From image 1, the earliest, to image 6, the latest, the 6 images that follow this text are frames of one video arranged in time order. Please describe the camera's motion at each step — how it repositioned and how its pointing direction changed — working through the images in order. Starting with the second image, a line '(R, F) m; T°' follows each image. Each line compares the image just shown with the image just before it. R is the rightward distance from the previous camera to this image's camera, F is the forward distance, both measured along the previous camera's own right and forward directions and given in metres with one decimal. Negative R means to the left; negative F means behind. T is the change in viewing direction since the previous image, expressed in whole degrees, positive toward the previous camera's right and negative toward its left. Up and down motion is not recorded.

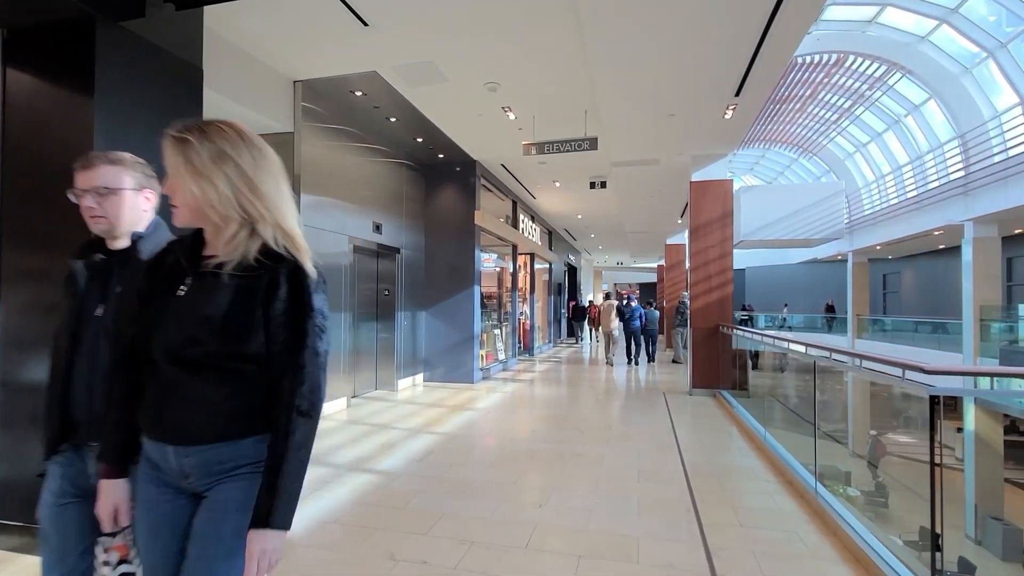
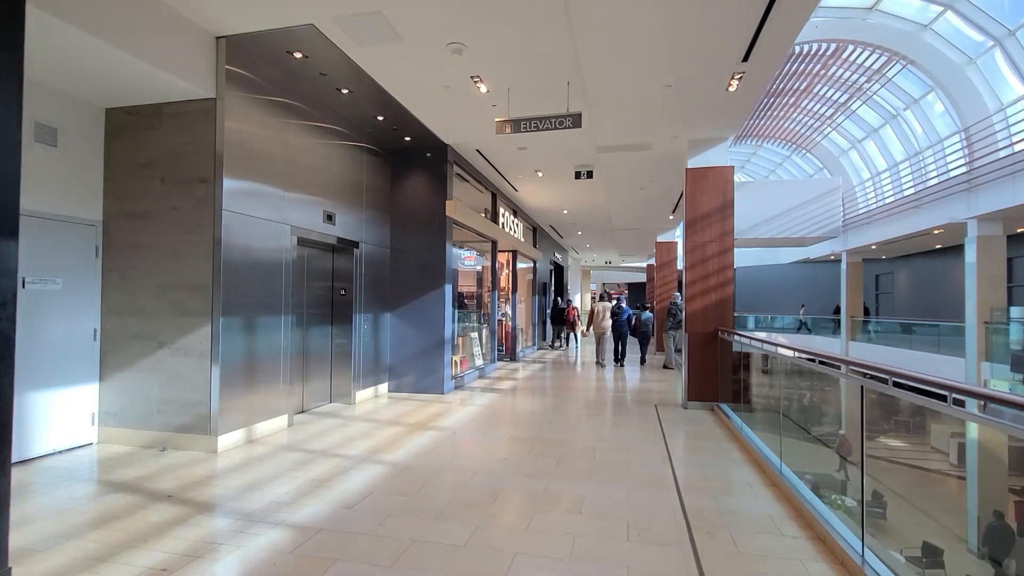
(+0.2, +0.8) m; +1°
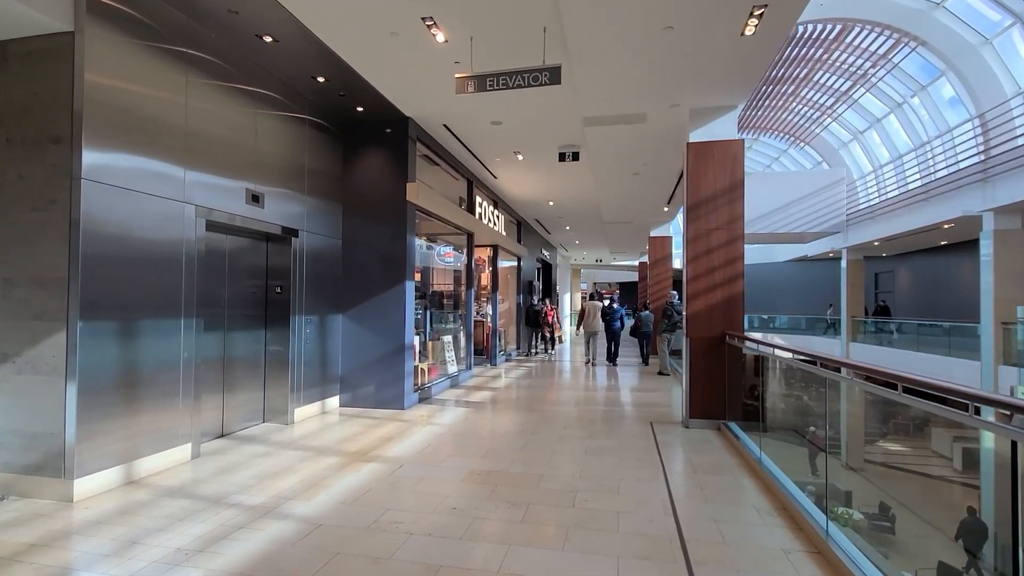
(+0.2, +1.0) m; +1°
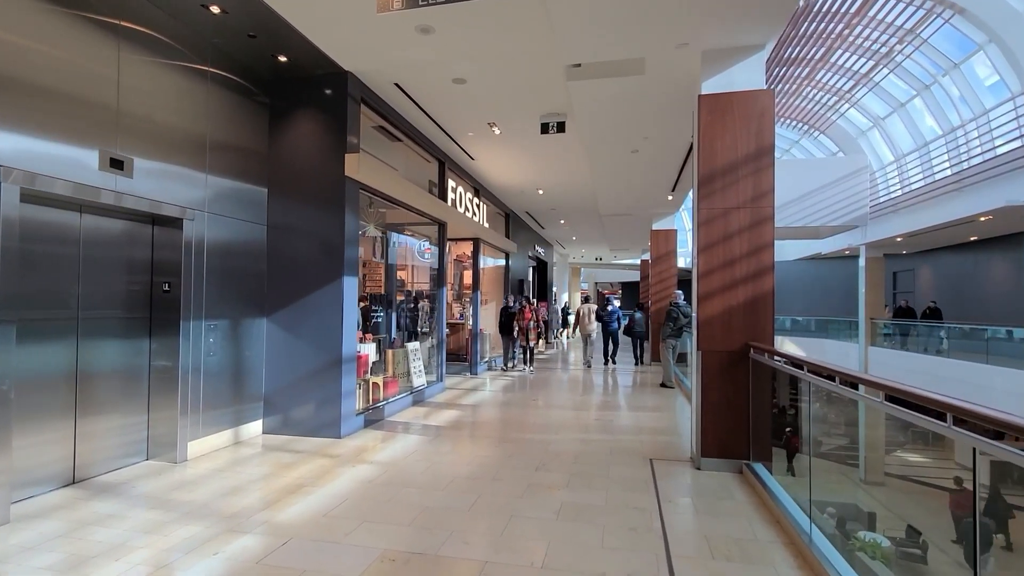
(+0.4, +1.2) m; 0°
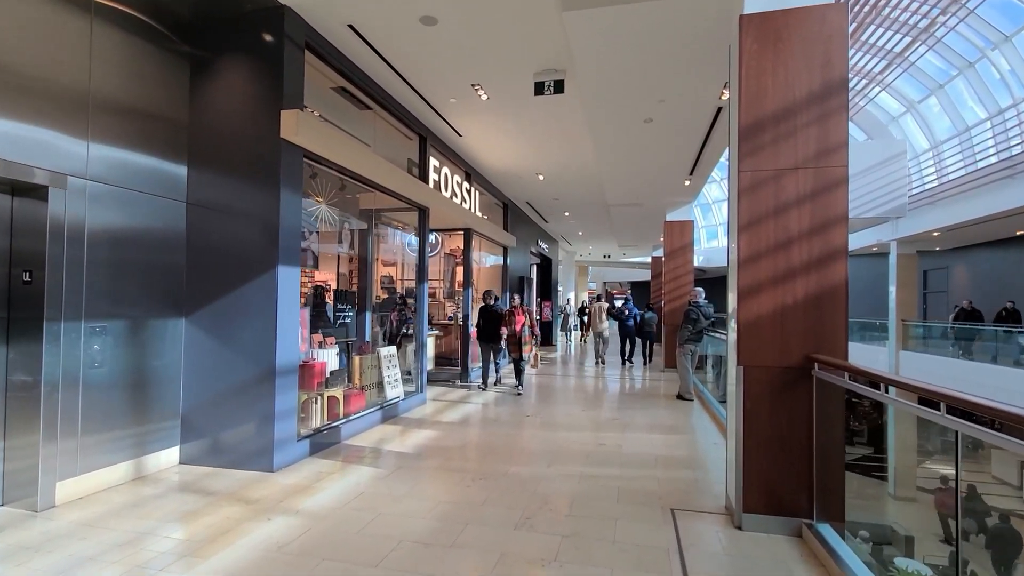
(+0.2, +1.0) m; -1°
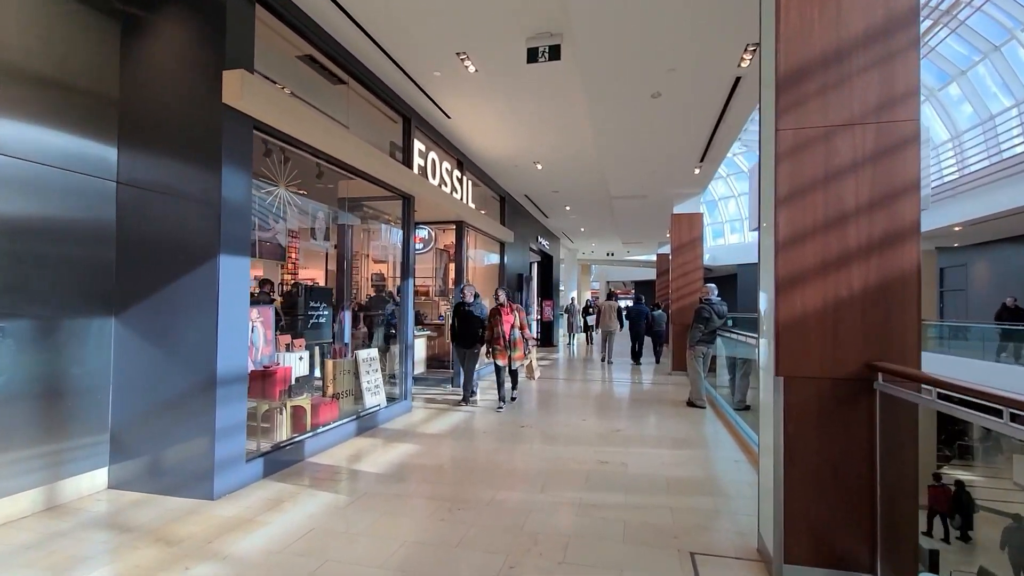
(+0.1, +0.6) m; 0°
